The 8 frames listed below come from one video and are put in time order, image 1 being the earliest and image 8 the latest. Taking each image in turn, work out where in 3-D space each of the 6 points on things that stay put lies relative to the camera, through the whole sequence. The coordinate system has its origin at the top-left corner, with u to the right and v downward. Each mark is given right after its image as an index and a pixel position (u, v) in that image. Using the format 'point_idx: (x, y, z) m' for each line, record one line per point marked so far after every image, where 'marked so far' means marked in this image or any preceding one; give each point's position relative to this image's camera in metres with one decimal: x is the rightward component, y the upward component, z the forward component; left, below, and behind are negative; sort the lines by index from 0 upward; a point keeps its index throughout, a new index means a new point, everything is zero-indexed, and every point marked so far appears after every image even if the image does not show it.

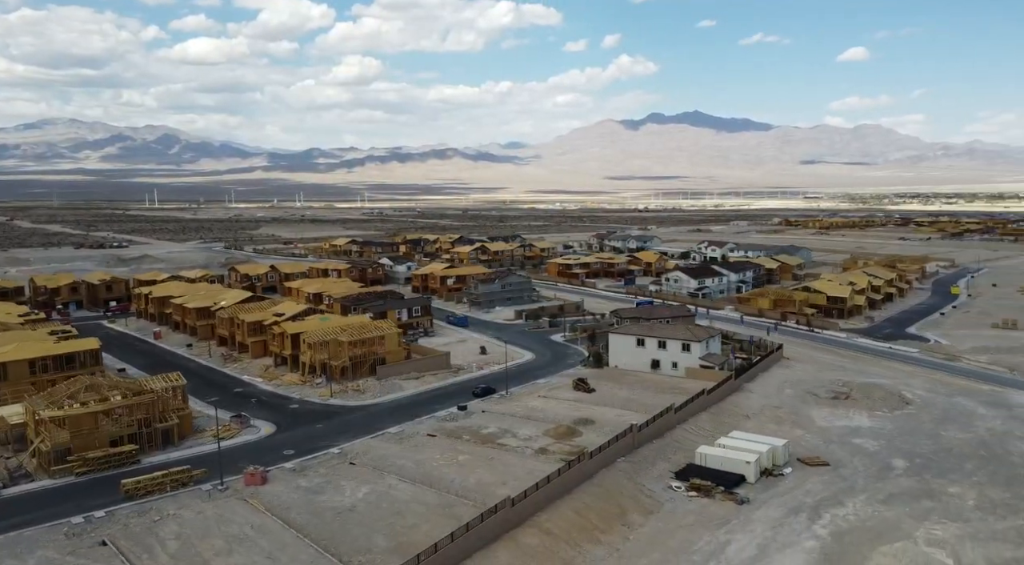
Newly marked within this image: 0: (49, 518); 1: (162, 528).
0: (-11.5, -5.8, +18.4) m
1: (-8.3, -5.8, +17.8) m
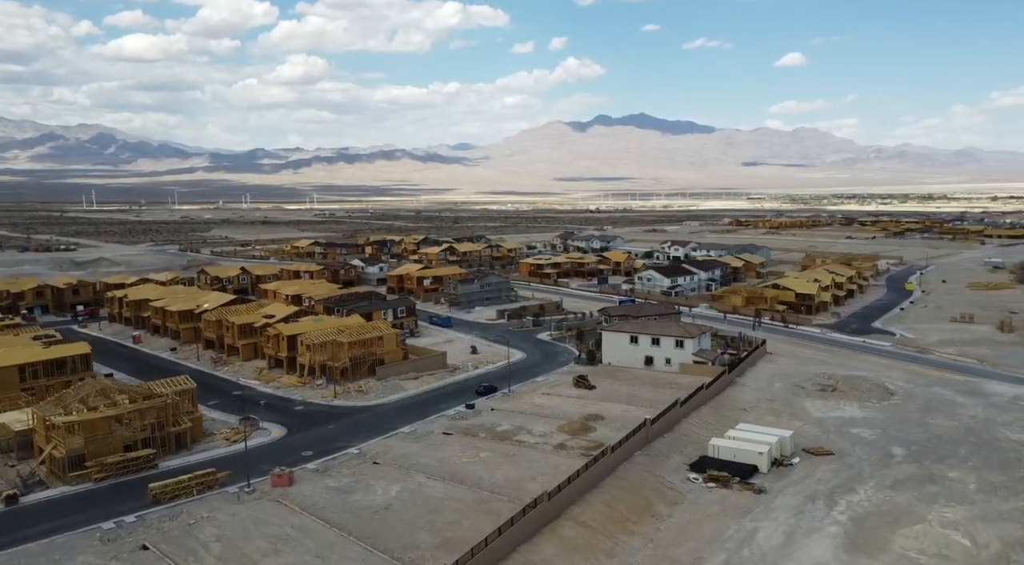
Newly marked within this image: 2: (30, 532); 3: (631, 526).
0: (-10.5, -5.8, +17.9) m
1: (-7.3, -5.8, +17.5) m
2: (-11.3, -5.8, +17.4) m
3: (+3.2, -6.5, +19.6) m
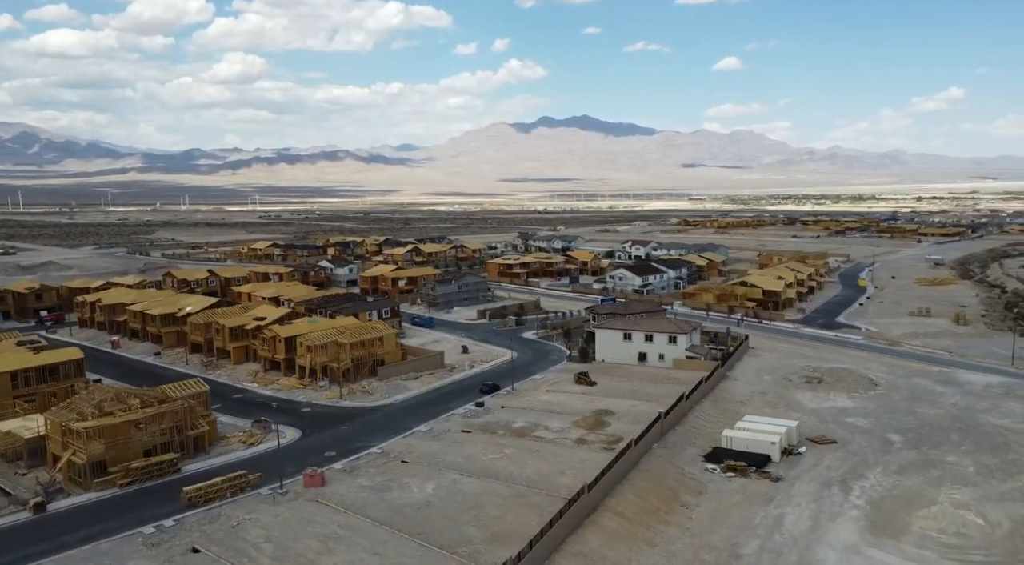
0: (-9.4, -5.8, +17.5) m
1: (-6.2, -5.8, +17.3) m
2: (-10.1, -5.8, +16.9) m
3: (+4.2, -6.3, +20.1) m
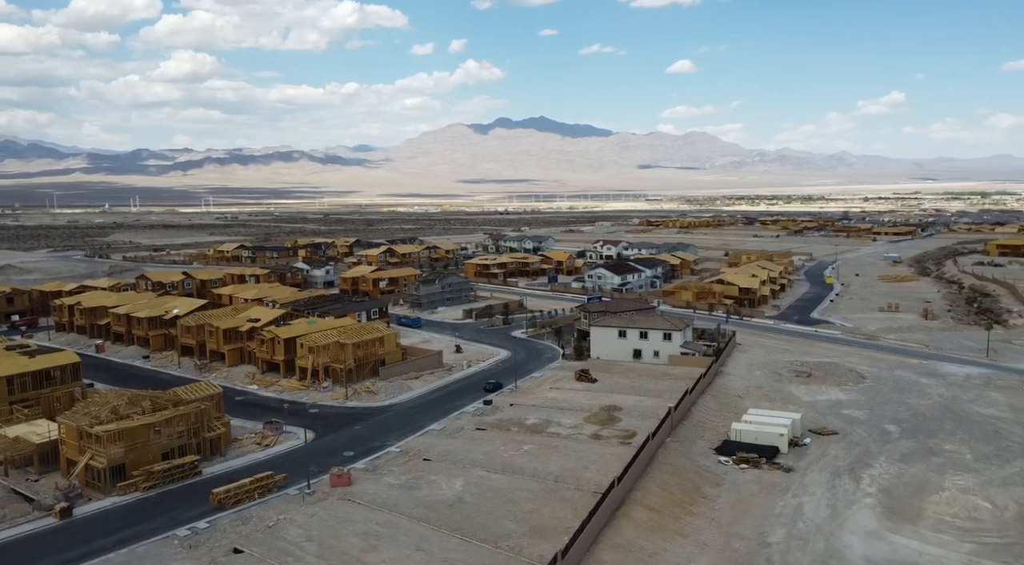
0: (-8.5, -5.8, +17.2) m
1: (-5.3, -5.8, +17.2) m
2: (-9.2, -5.8, +16.6) m
3: (+5.0, -6.2, +20.5) m
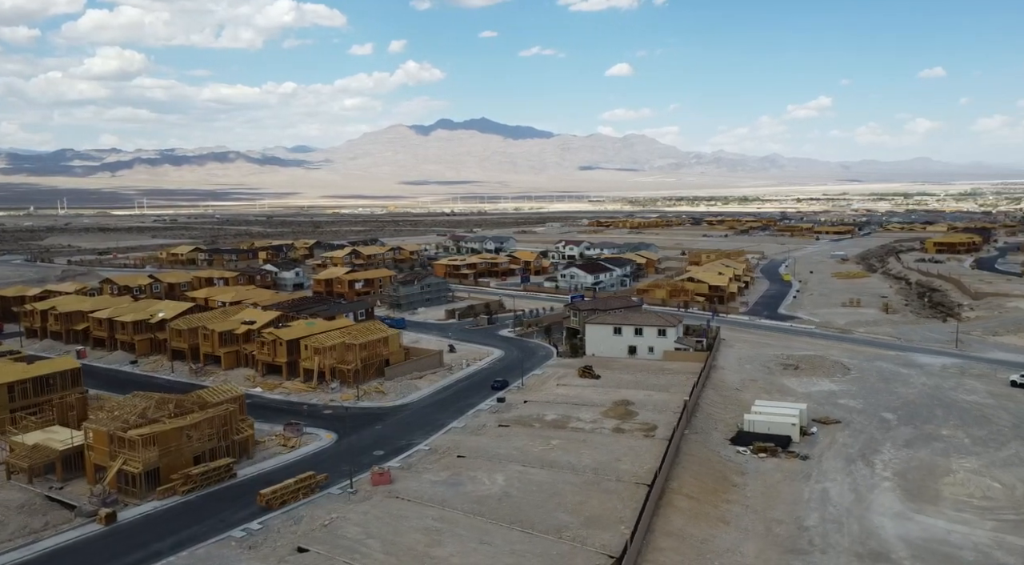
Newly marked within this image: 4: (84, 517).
0: (-7.1, -5.8, +16.9) m
1: (-3.9, -5.7, +17.2) m
2: (-7.8, -5.8, +16.3) m
3: (+6.1, -6.1, +21.1) m
4: (-10.2, -5.6, +17.7) m
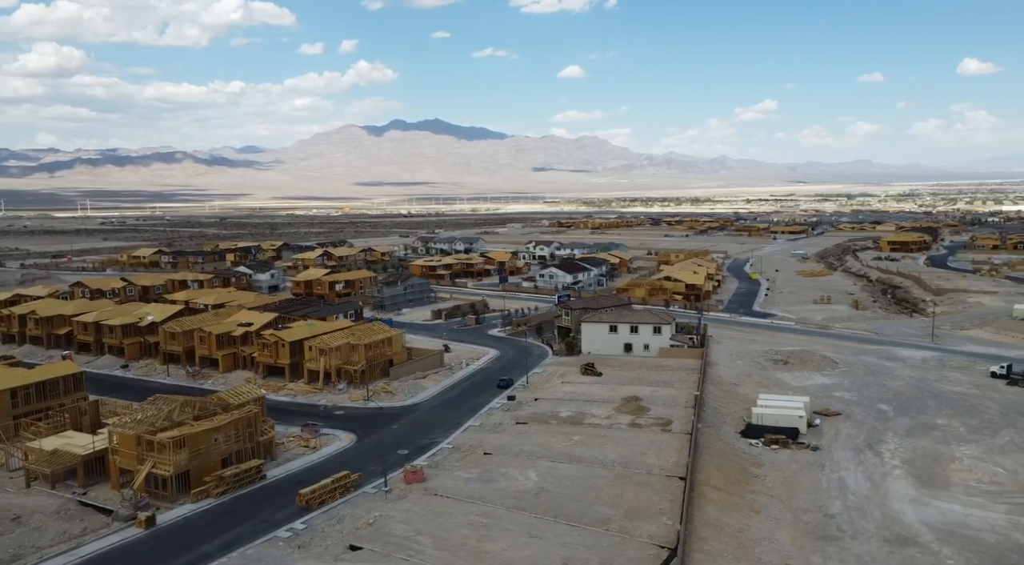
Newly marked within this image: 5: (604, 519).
0: (-6.1, -5.8, +16.8) m
1: (-2.9, -5.7, +17.2) m
2: (-6.7, -5.8, +16.2) m
3: (+6.9, -6.0, +21.6) m
4: (-9.2, -5.6, +17.4) m
5: (+2.2, -5.7, +17.7) m
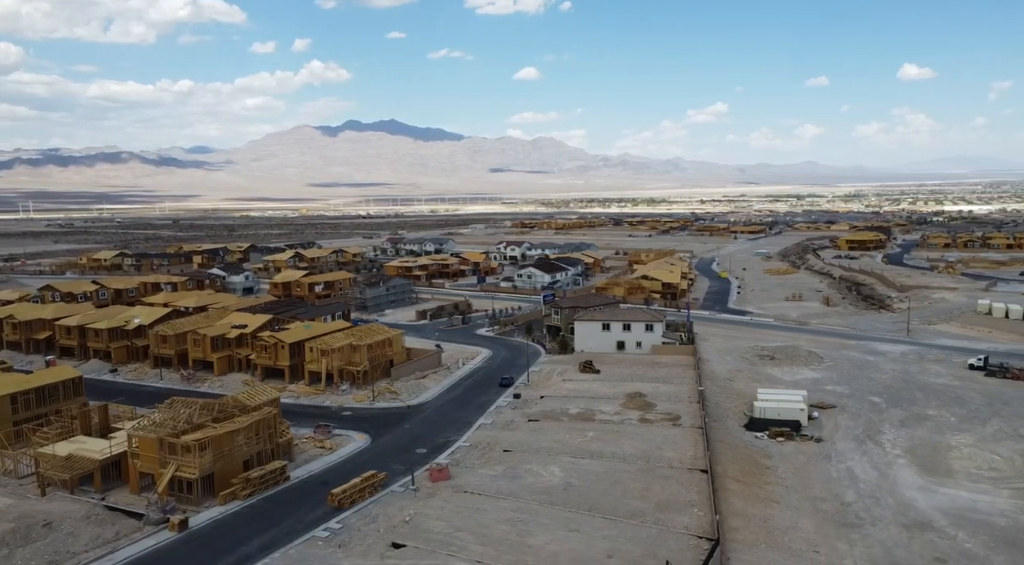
0: (-5.2, -5.8, +16.7) m
1: (-2.0, -5.7, +17.3) m
2: (-5.7, -5.8, +16.0) m
3: (+7.6, -5.9, +22.2) m
4: (-8.3, -5.6, +17.1) m
5: (+3.0, -5.6, +18.0) m
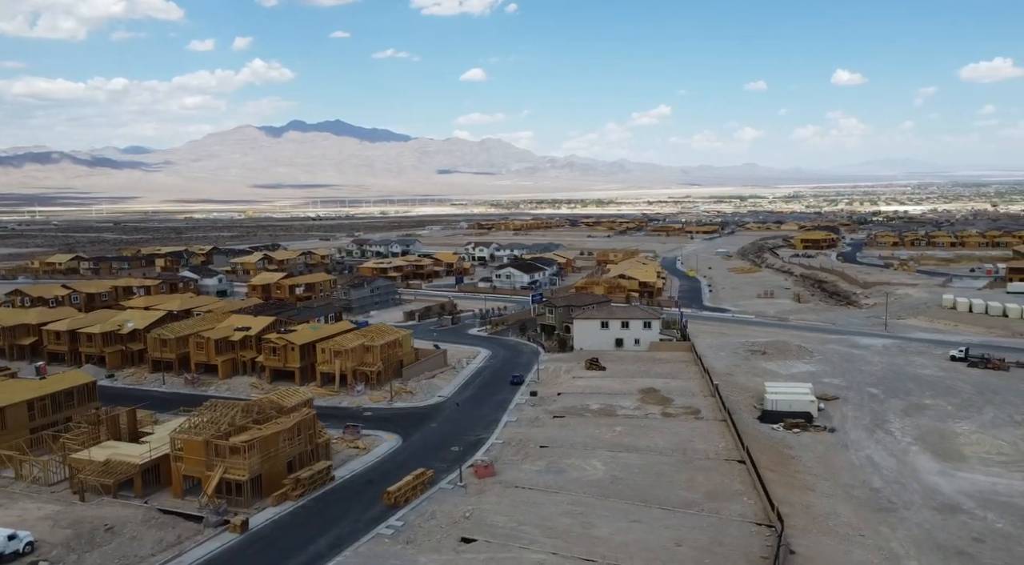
0: (-3.7, -5.8, +16.7) m
1: (-0.6, -5.6, +17.5) m
2: (-4.2, -5.8, +16.0) m
3: (+8.7, -5.7, +22.9) m
4: (-6.8, -5.6, +17.0) m
5: (+4.4, -5.5, +18.5) m
